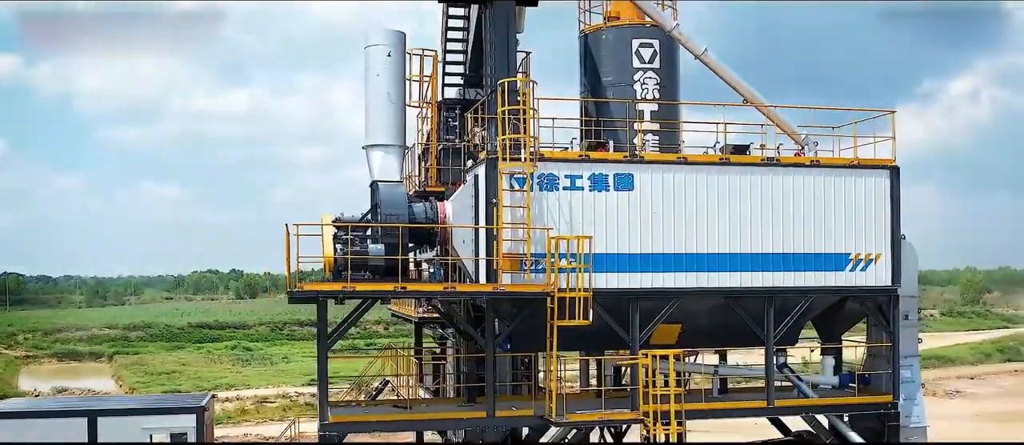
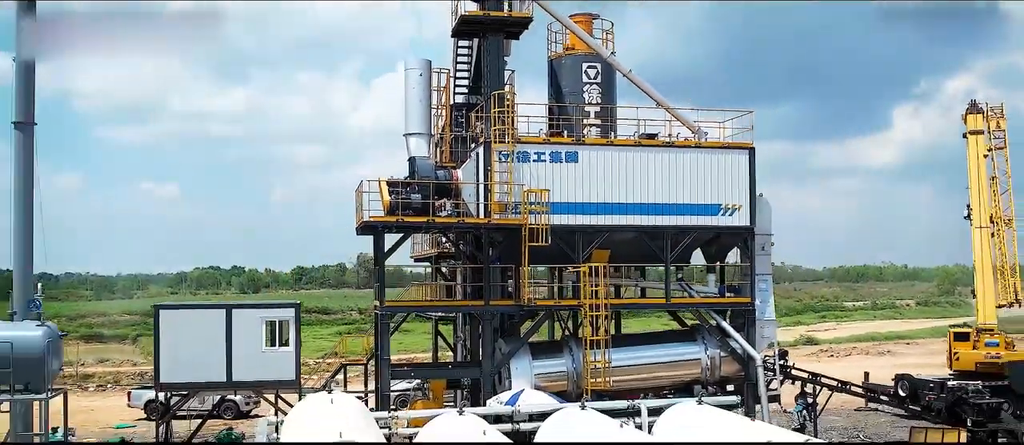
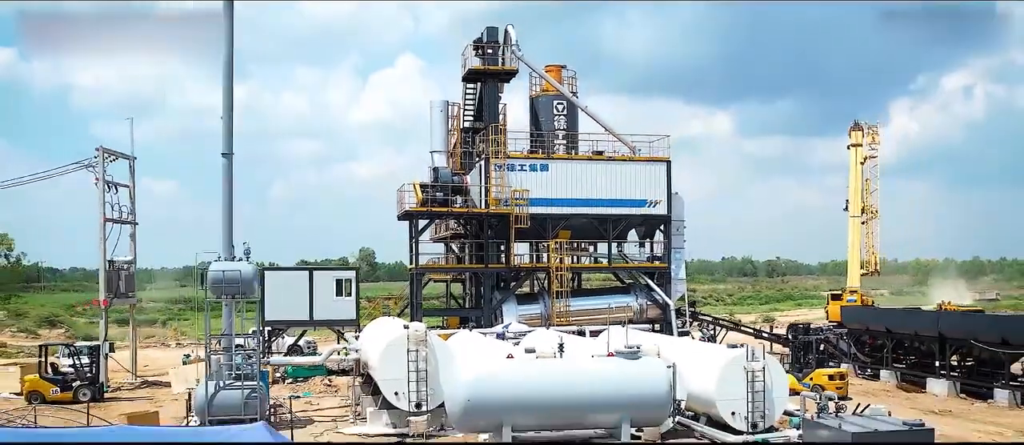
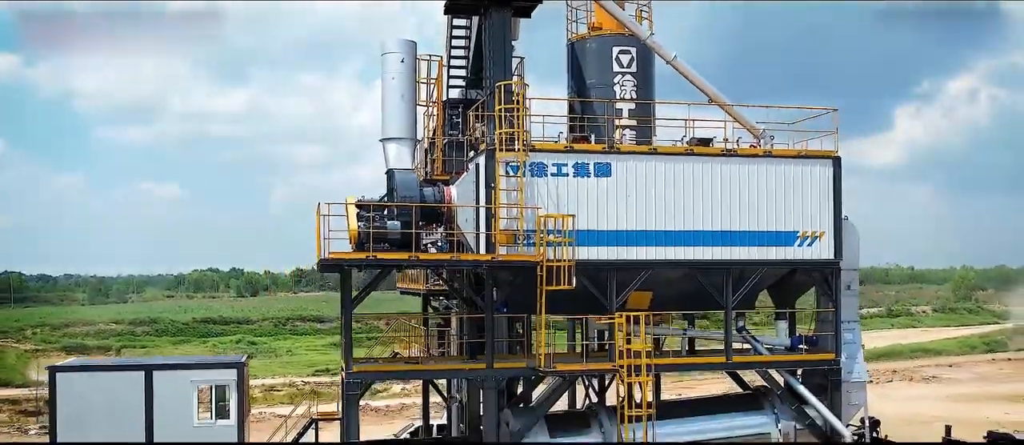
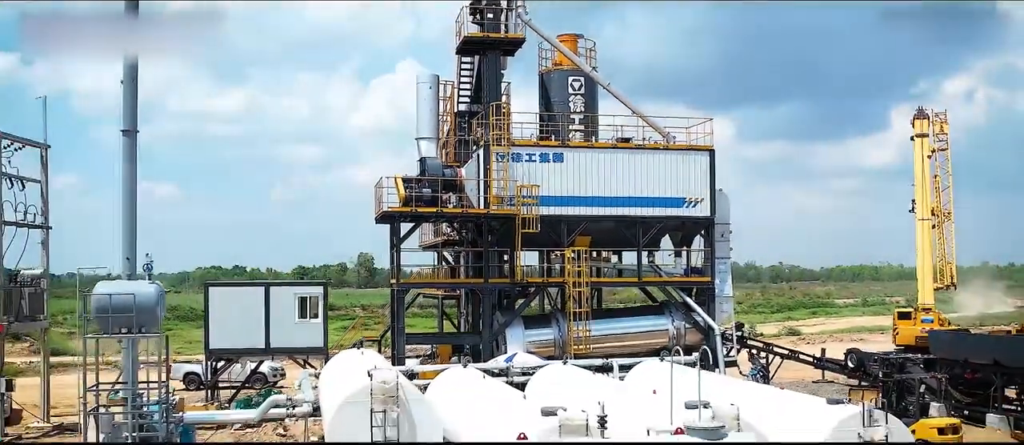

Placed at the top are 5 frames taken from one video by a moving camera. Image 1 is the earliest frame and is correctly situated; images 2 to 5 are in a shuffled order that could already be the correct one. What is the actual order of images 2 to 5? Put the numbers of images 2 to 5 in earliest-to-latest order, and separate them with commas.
4, 2, 5, 3
